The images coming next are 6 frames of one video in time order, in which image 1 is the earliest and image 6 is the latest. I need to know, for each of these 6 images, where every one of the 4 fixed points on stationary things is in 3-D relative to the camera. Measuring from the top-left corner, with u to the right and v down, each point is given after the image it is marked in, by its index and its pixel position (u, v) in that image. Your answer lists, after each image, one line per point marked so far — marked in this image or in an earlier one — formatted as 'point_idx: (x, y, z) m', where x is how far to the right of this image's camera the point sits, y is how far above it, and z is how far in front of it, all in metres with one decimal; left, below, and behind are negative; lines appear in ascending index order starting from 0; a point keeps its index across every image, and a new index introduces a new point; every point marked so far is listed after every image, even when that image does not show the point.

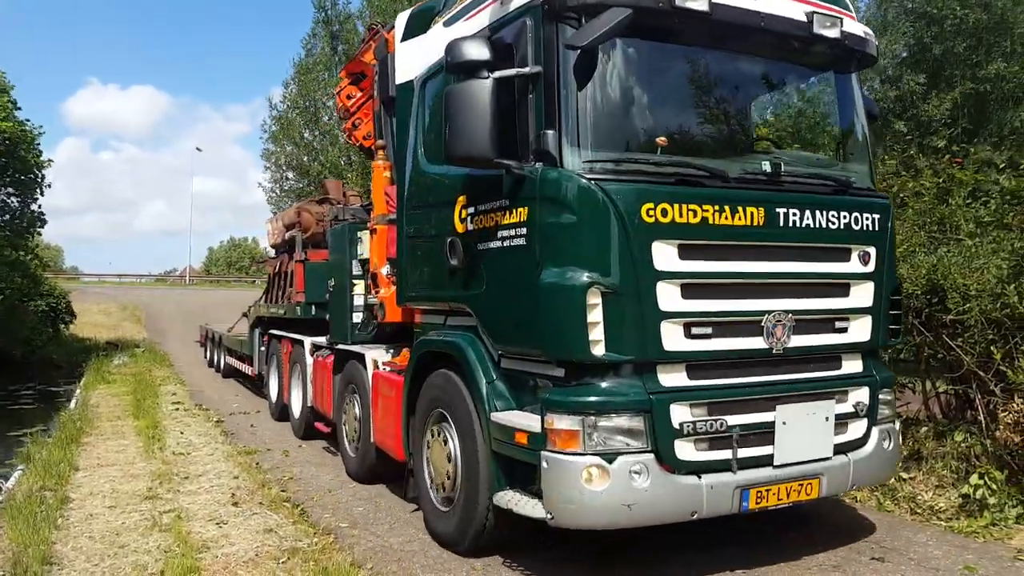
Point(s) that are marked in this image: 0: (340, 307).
0: (-1.9, -0.2, +7.8) m
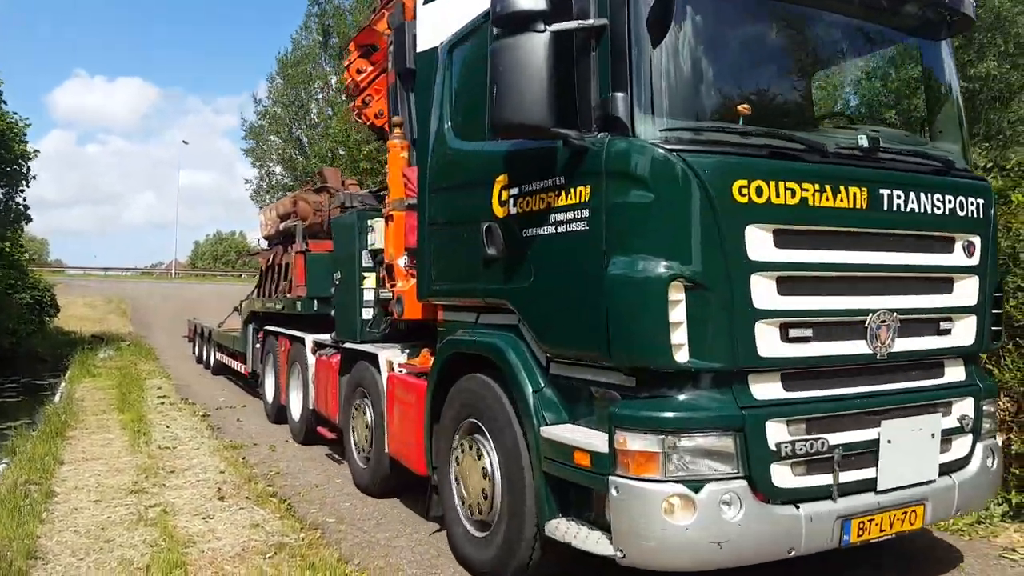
0: (-1.7, -0.2, +7.1) m
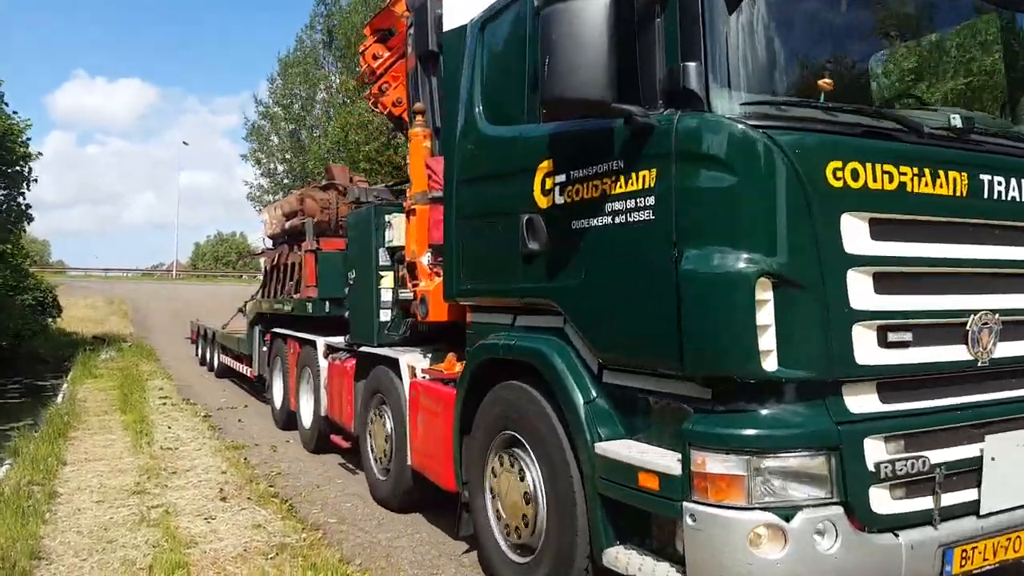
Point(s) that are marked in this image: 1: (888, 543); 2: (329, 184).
0: (-1.4, -0.2, +6.7) m
1: (+1.6, -1.1, +3.0) m
2: (-3.2, +1.8, +12.0) m
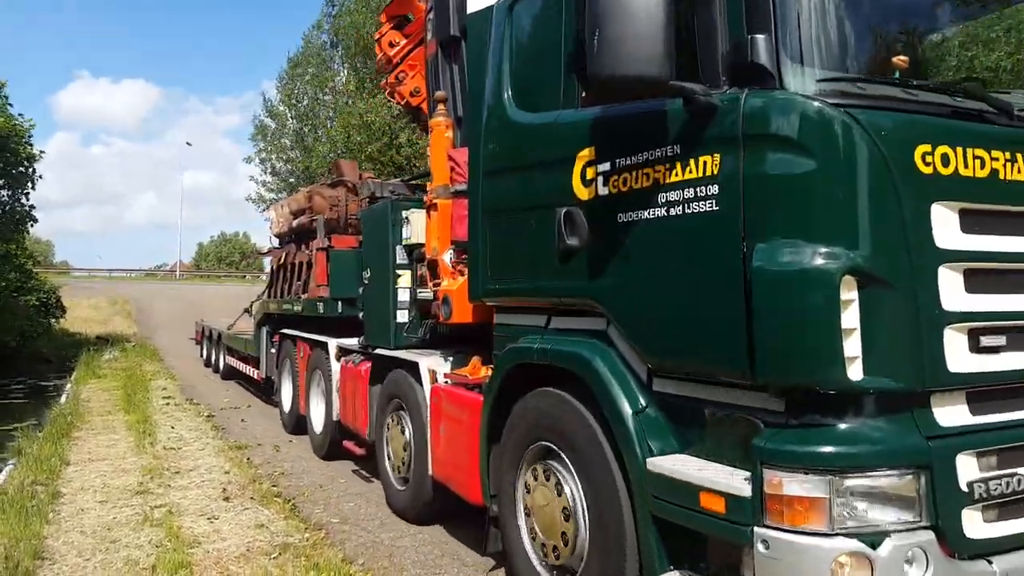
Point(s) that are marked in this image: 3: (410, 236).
0: (-1.2, -0.1, +6.4) m
1: (+1.8, -1.1, +2.7) m
2: (-2.9, +1.8, +11.7) m
3: (-0.9, +0.4, +5.9) m
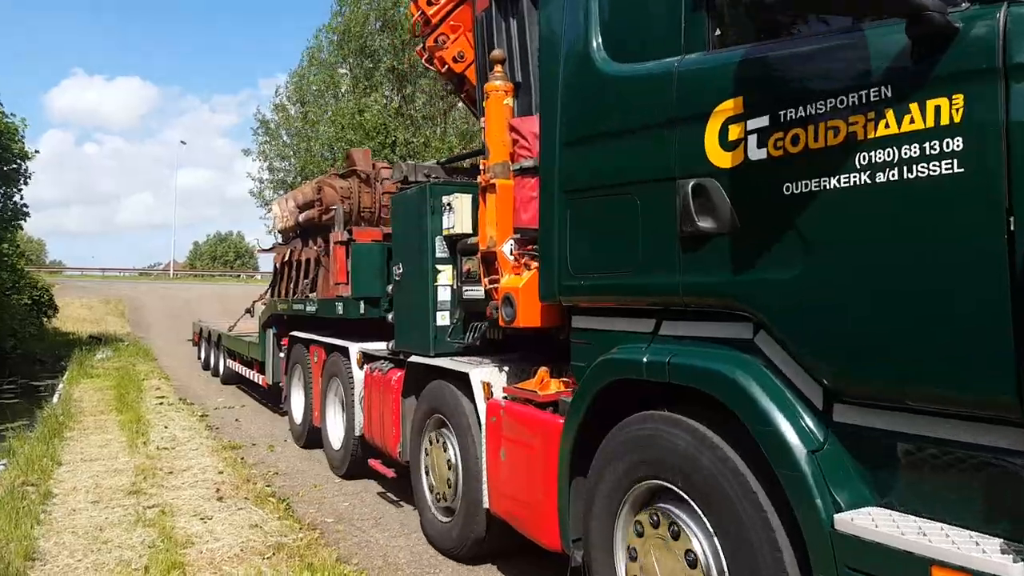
0: (-0.8, -0.1, +5.5) m
1: (+2.3, -1.1, +1.9) m
2: (-2.5, +1.8, +10.8) m
3: (-0.4, +0.5, +5.1) m
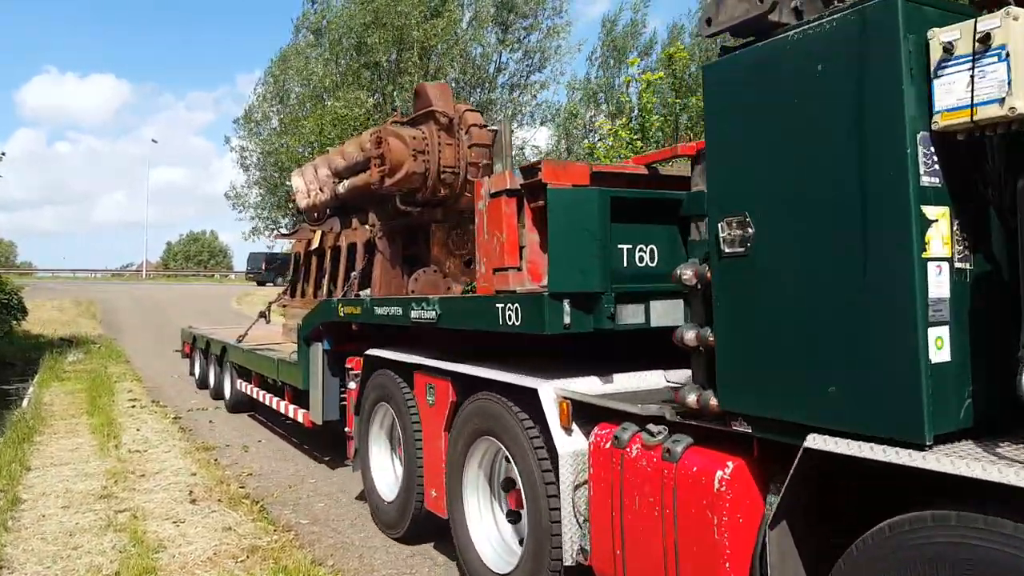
0: (+1.0, -0.1, +2.3) m
1: (+4.2, -1.0, -1.3) m
2: (-0.9, +1.9, +7.5) m
3: (+1.4, +0.5, +1.9) m
